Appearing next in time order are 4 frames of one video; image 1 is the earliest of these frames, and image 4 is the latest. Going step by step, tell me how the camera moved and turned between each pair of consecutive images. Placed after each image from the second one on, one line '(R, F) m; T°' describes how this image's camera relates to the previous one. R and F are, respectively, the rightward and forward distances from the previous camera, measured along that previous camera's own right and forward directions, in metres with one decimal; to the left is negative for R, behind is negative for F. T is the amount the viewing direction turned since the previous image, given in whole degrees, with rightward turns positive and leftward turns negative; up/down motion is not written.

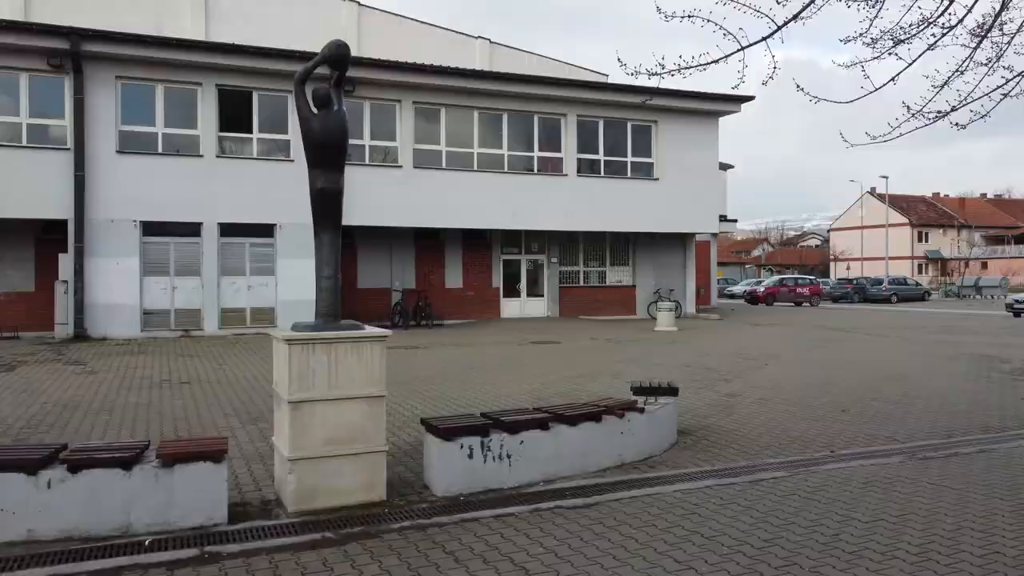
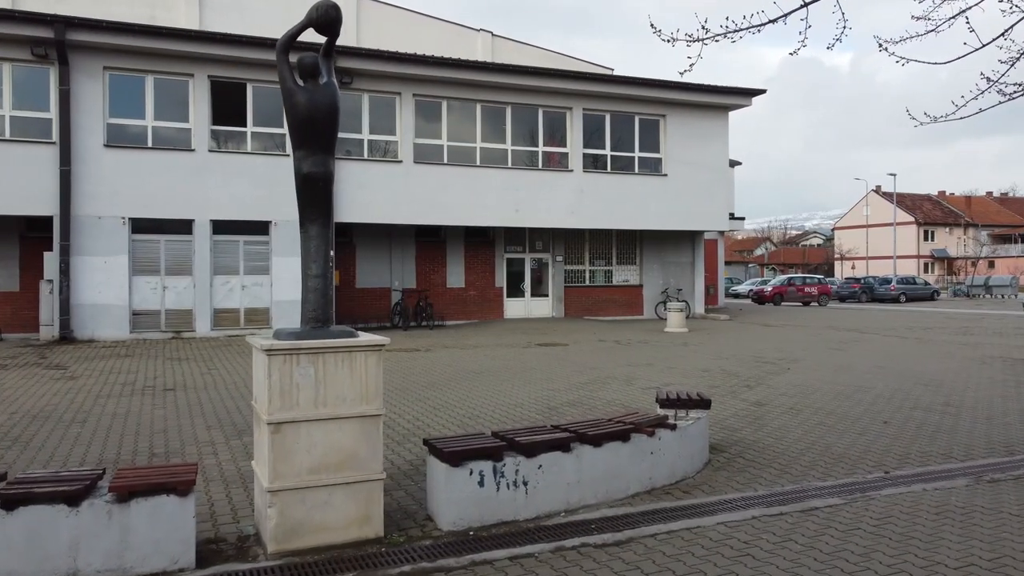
(-0.1, +0.8) m; 0°
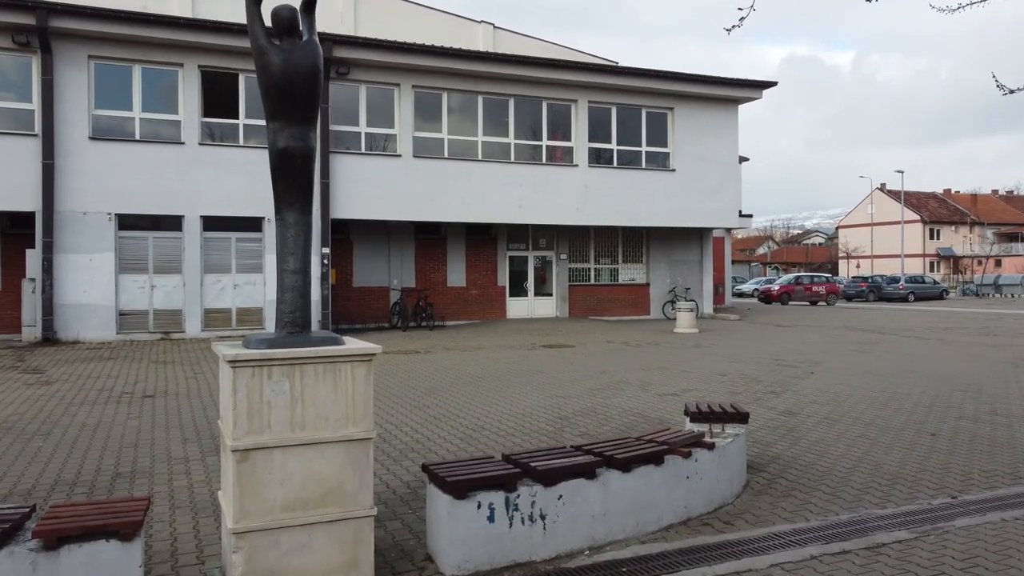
(-0.1, +0.8) m; 0°
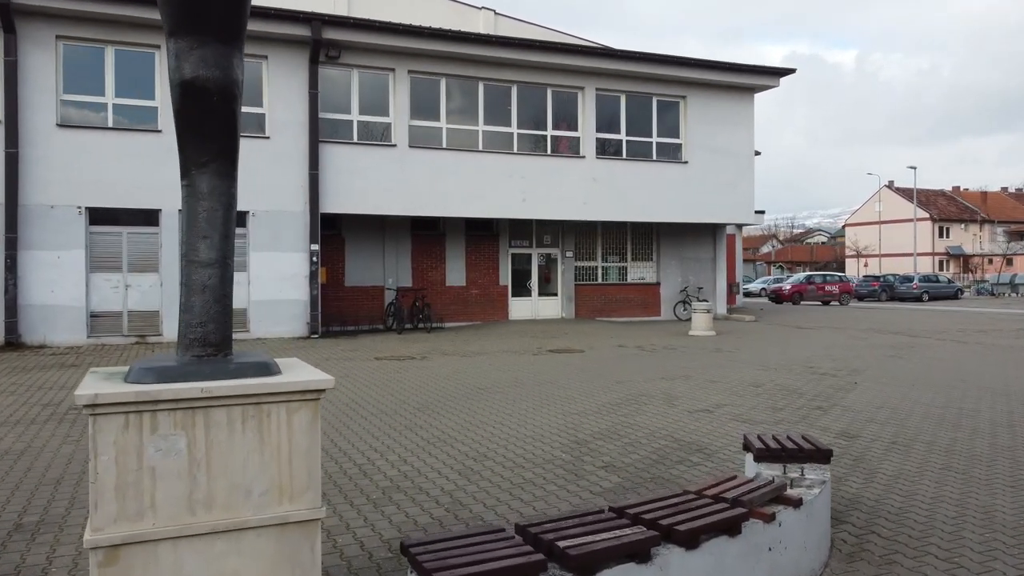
(-0.1, +1.3) m; 0°
